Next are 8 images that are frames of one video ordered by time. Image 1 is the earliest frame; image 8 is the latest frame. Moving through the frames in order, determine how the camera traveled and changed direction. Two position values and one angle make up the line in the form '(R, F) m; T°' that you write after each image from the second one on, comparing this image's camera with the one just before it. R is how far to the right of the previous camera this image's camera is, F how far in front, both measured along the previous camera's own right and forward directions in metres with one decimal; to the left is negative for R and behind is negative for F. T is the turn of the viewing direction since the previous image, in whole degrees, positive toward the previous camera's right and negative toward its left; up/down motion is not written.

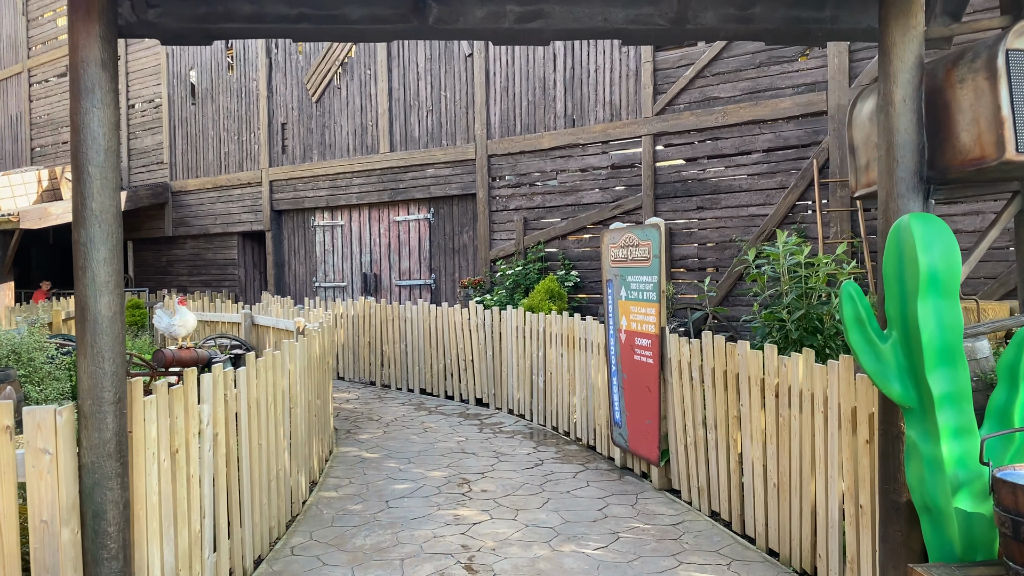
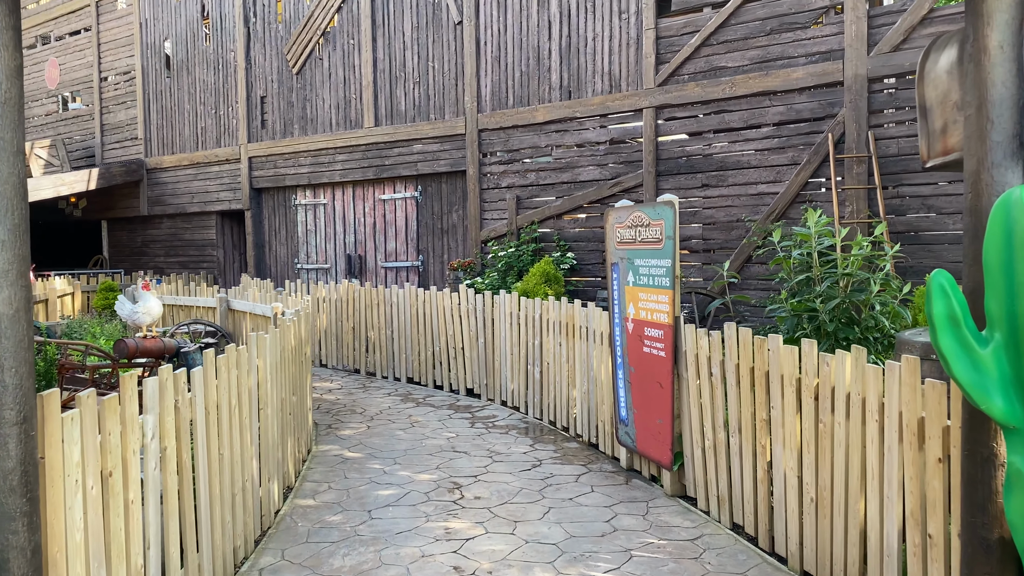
(-0.1, +0.6) m; +1°
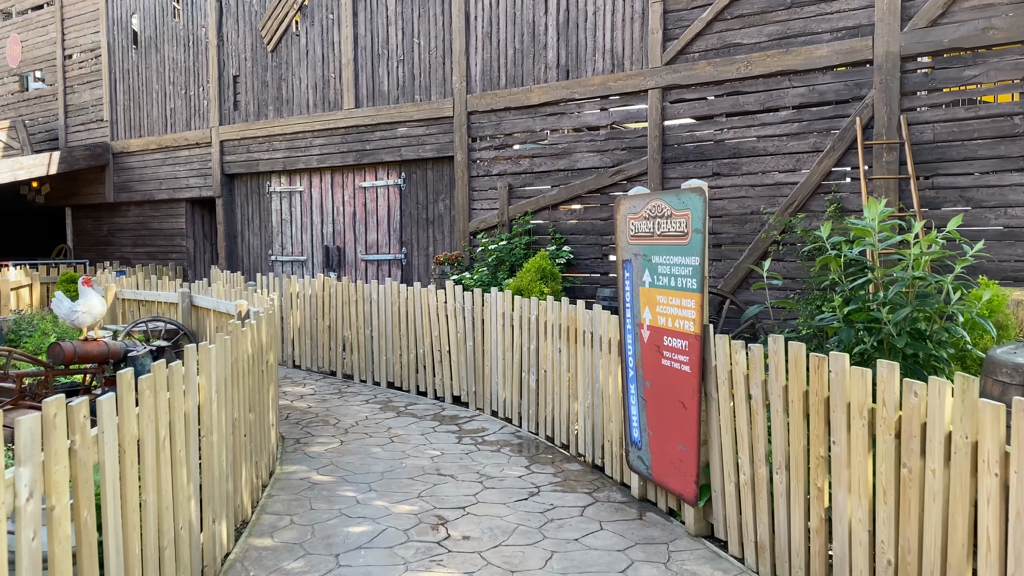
(-0.1, +0.9) m; +1°
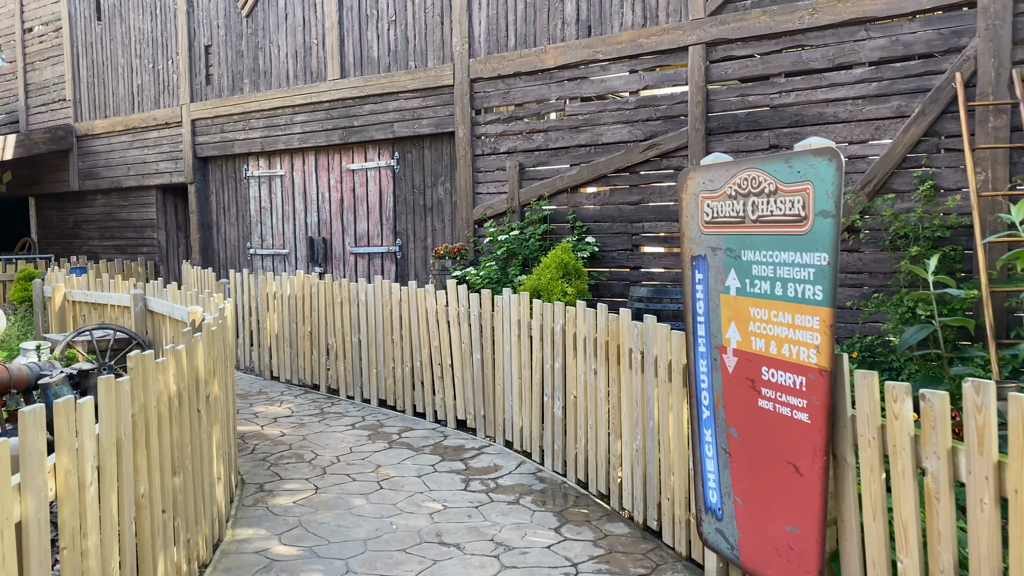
(-0.1, +1.5) m; 0°
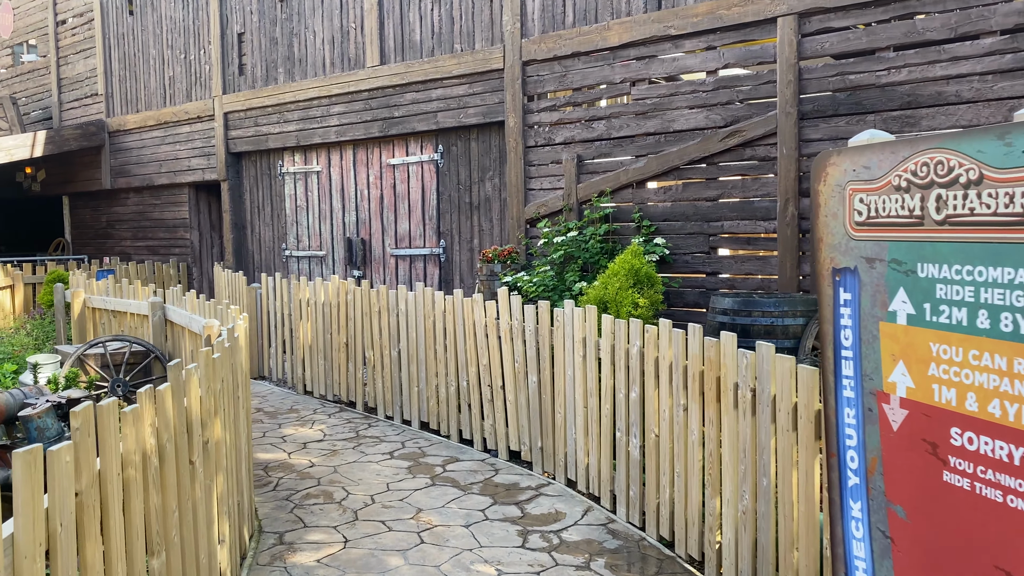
(-0.1, +0.9) m; -3°
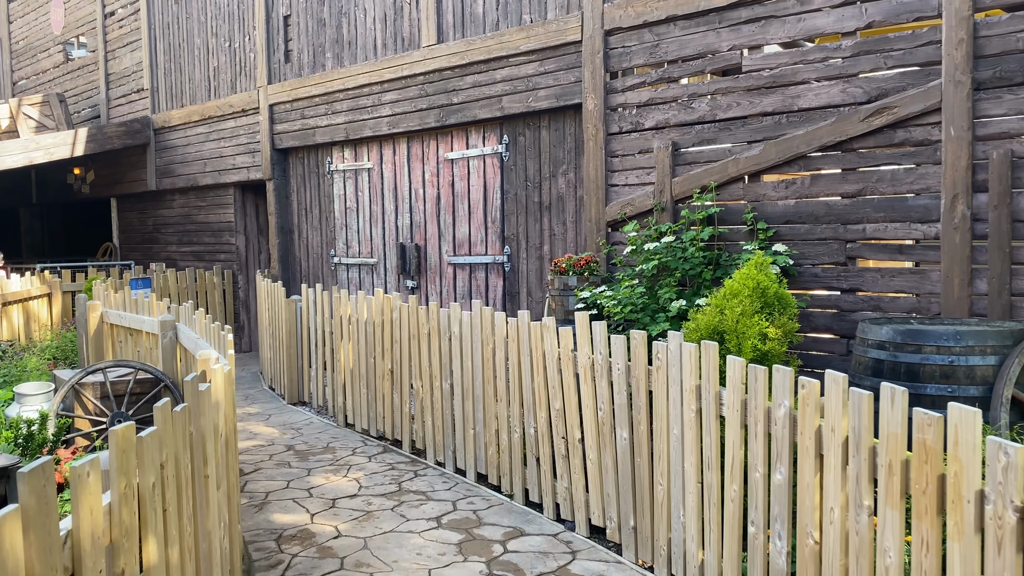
(-0.1, +1.4) m; -5°
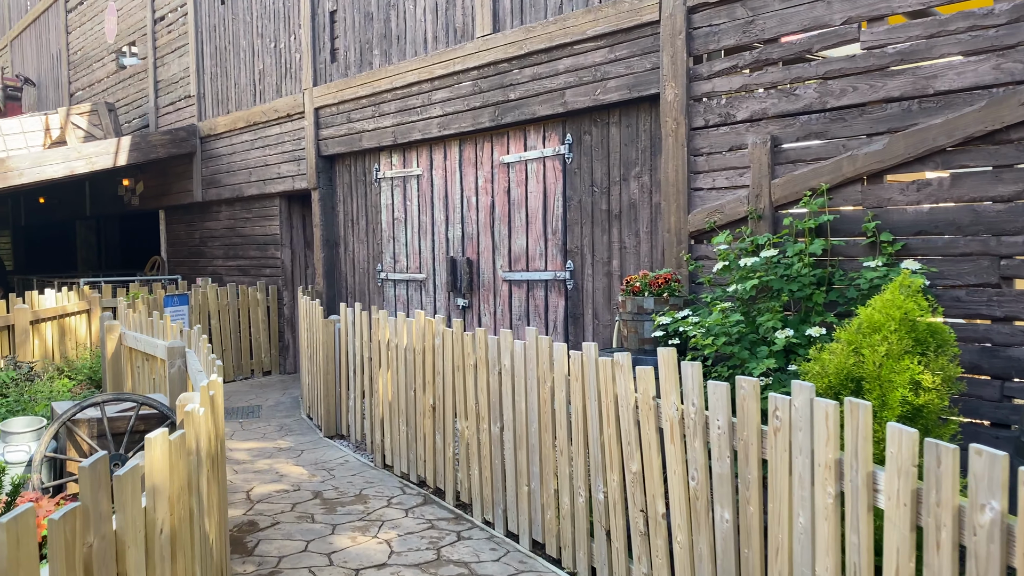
(0.0, +1.0) m; -4°
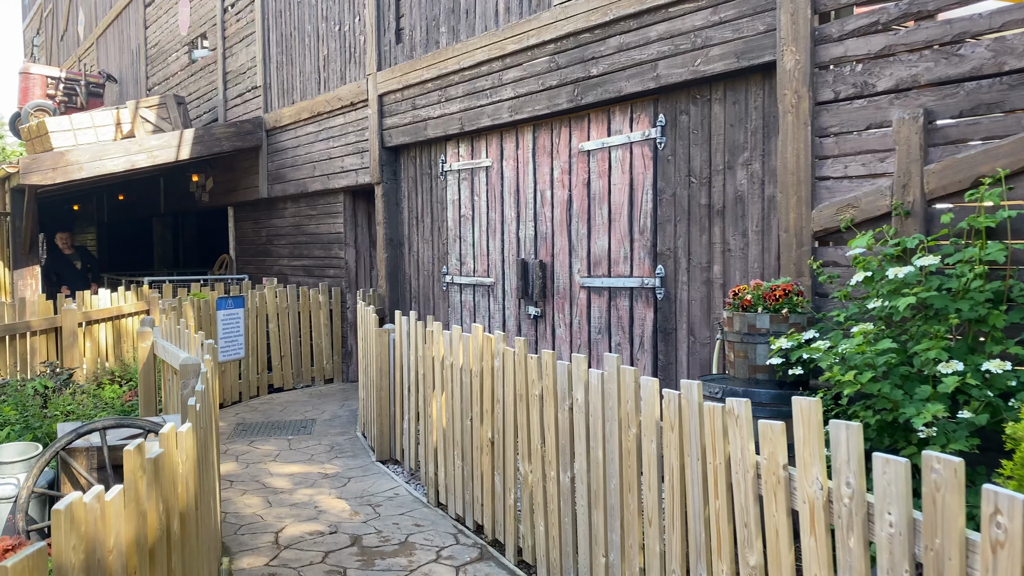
(0.0, +1.0) m; -6°
